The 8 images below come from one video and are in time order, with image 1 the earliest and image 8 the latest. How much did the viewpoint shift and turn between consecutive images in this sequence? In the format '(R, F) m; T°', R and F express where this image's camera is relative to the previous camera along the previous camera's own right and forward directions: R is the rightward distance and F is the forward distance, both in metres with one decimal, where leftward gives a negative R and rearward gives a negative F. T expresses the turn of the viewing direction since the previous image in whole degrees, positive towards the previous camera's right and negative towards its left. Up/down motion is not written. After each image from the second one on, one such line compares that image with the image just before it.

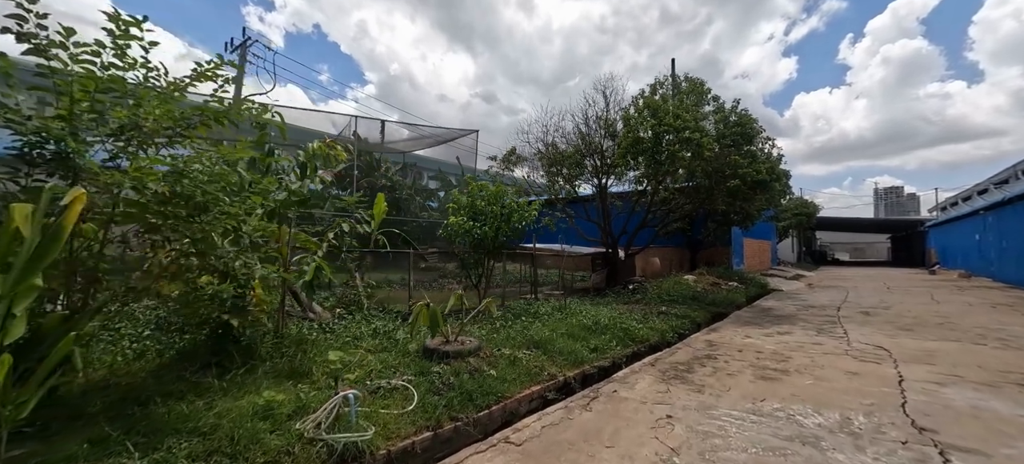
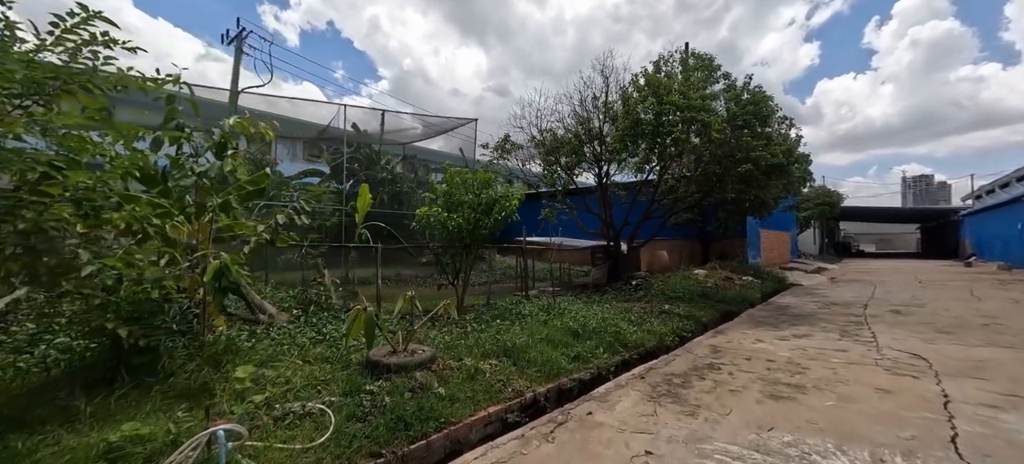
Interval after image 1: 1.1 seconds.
(+0.5, +0.6) m; -2°
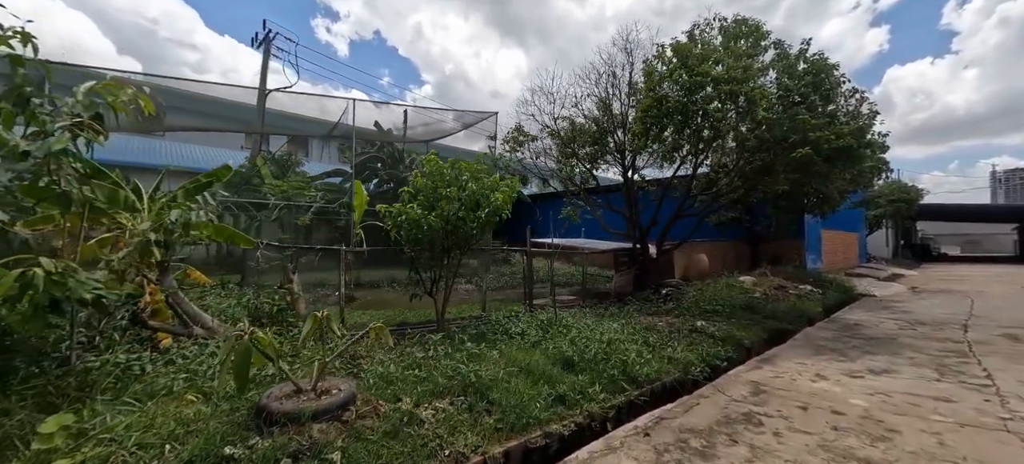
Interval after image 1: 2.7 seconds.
(+0.6, +0.9) m; -6°
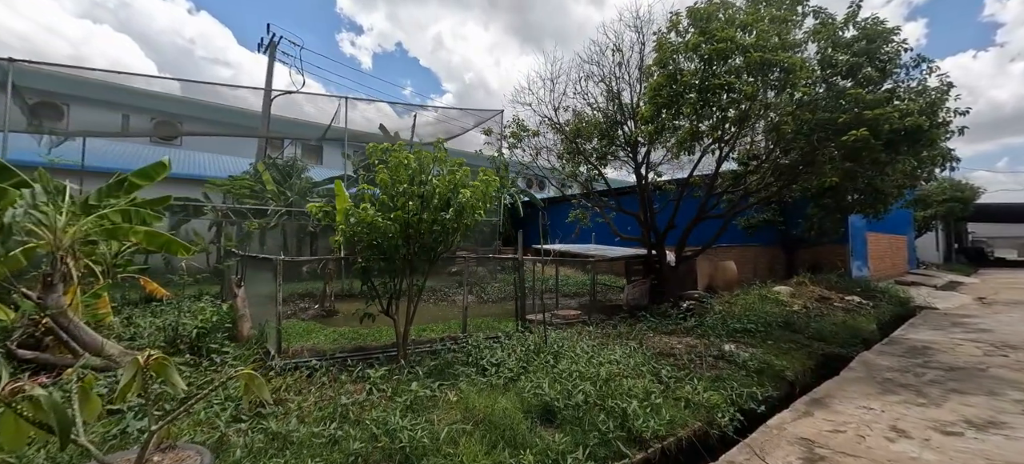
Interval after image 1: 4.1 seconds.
(+0.4, +0.9) m; -3°
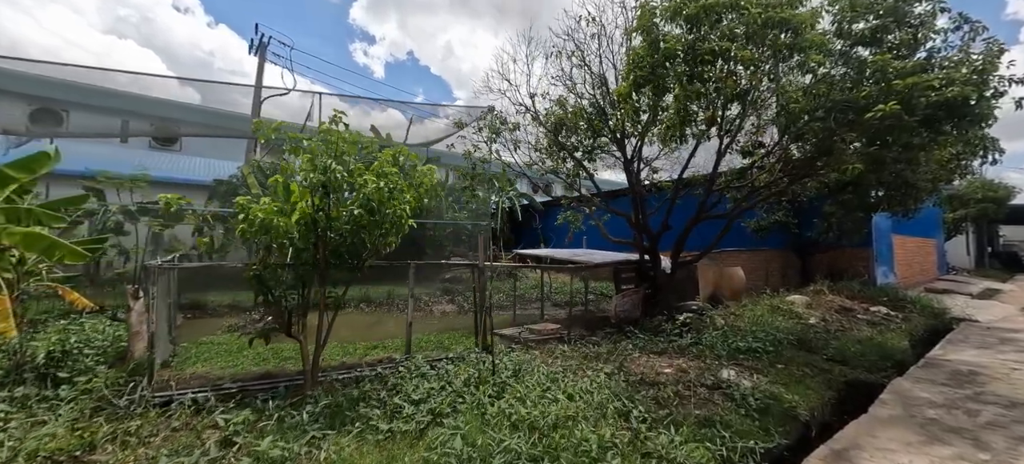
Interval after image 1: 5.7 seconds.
(+0.6, +0.7) m; -2°
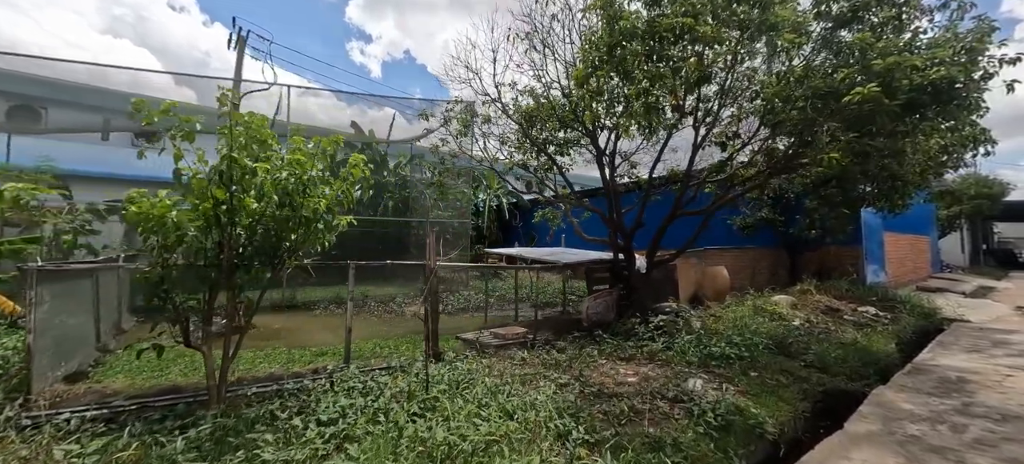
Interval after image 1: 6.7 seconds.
(+0.4, +0.3) m; 0°
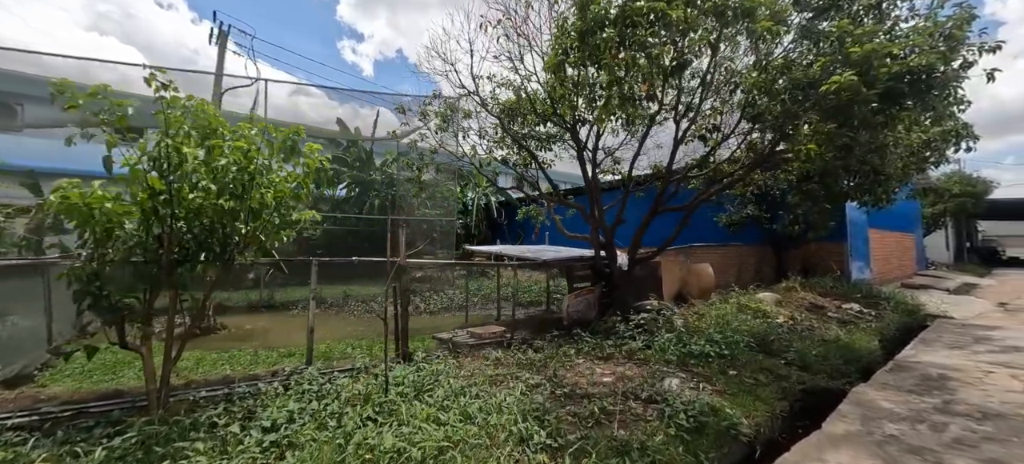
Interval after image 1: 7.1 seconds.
(+0.2, +0.1) m; +1°
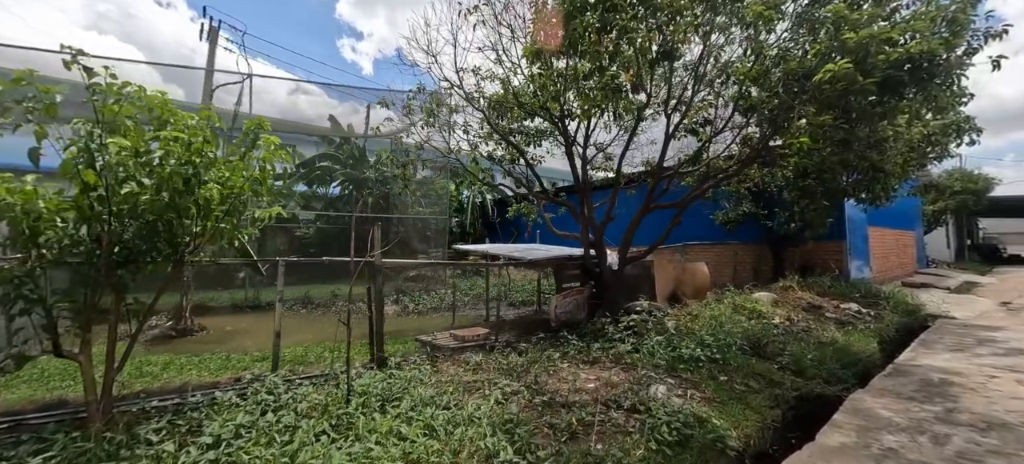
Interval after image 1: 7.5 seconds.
(+0.2, +0.2) m; 0°
